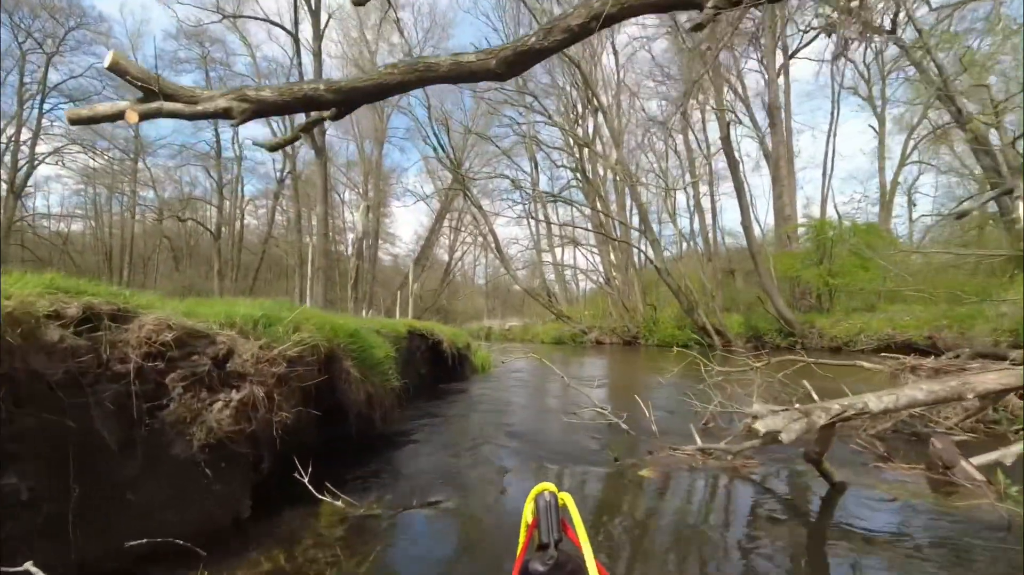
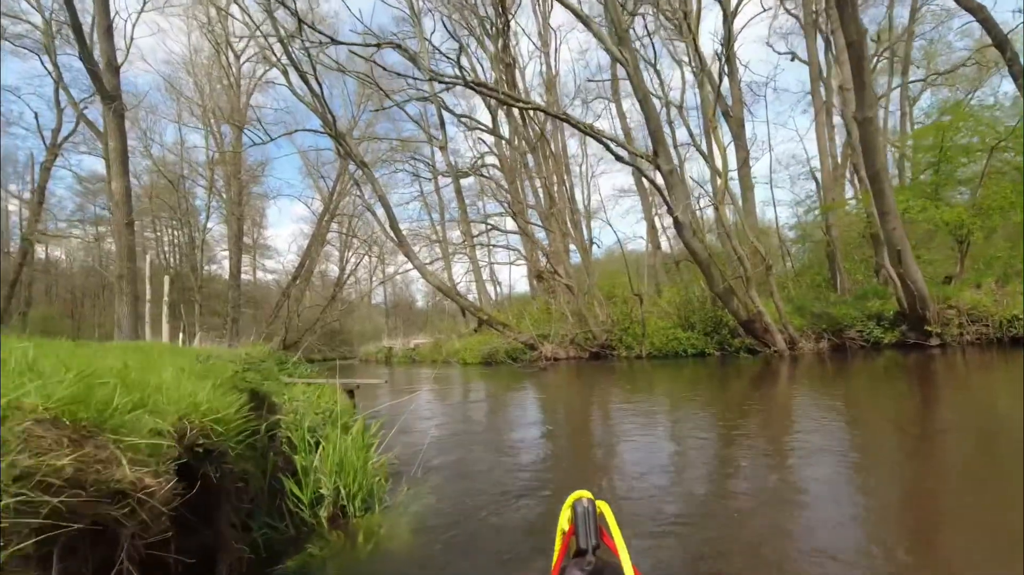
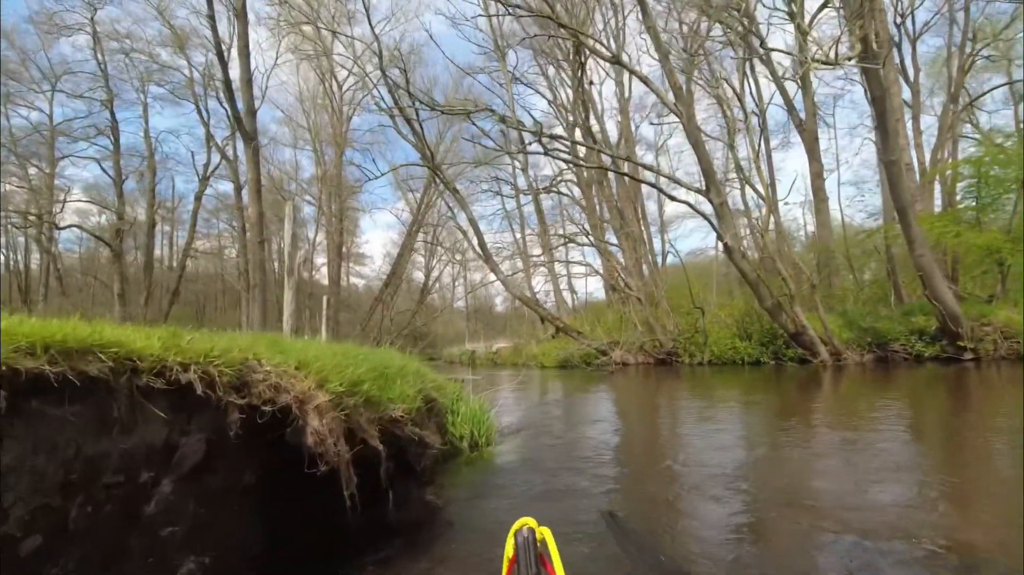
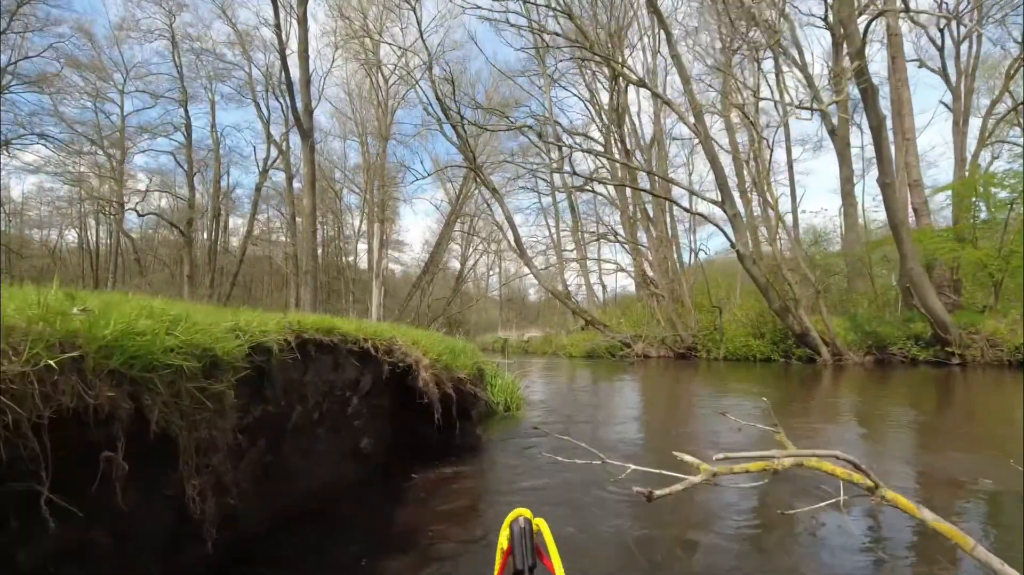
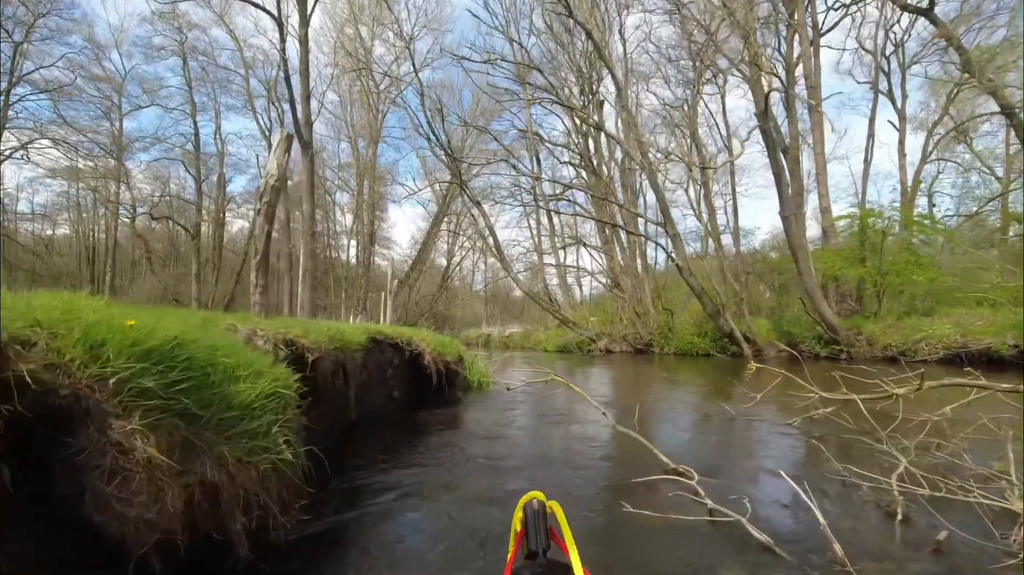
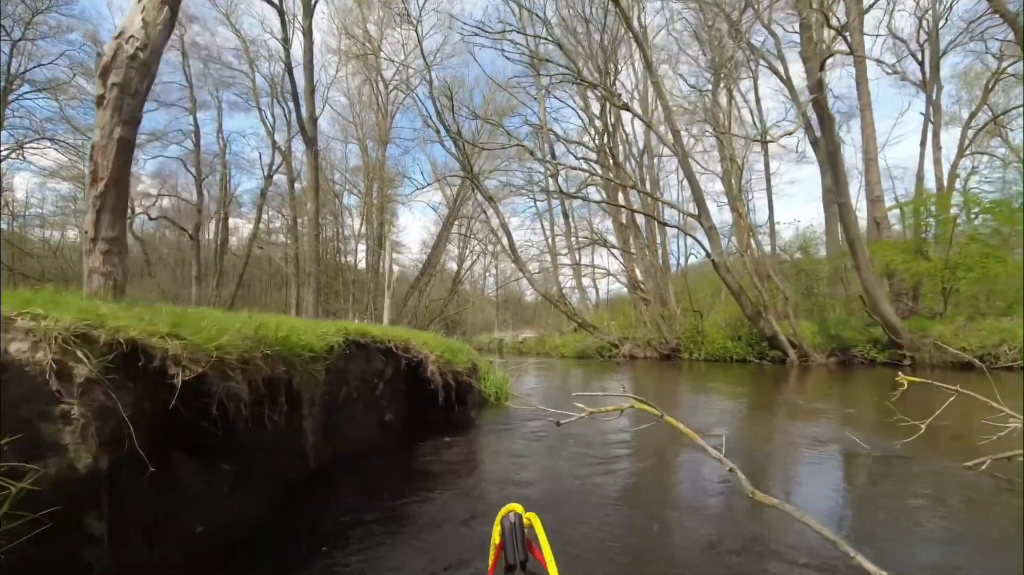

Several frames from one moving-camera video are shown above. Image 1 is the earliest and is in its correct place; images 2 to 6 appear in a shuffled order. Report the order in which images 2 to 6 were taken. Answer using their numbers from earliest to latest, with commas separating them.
5, 6, 4, 3, 2
